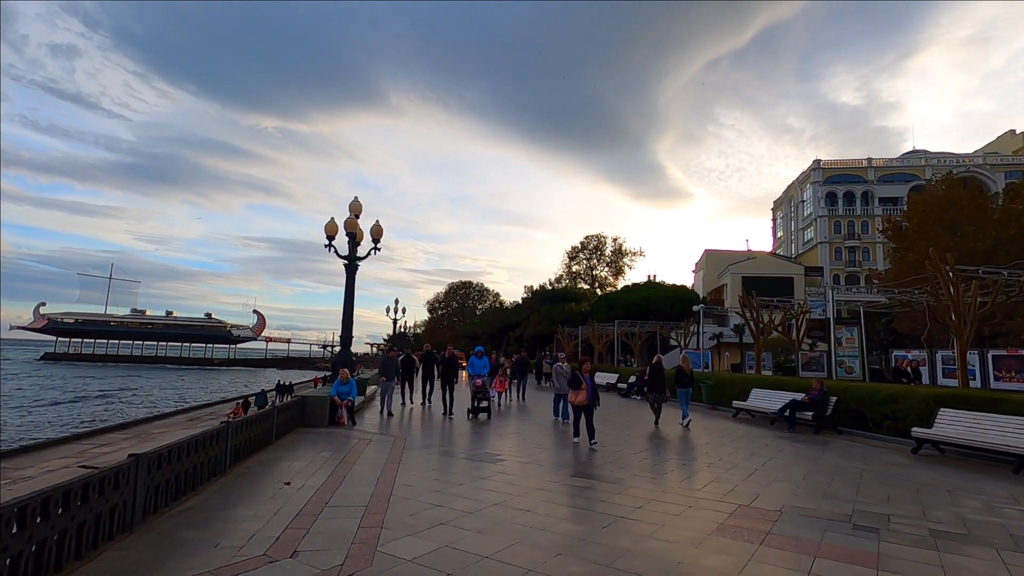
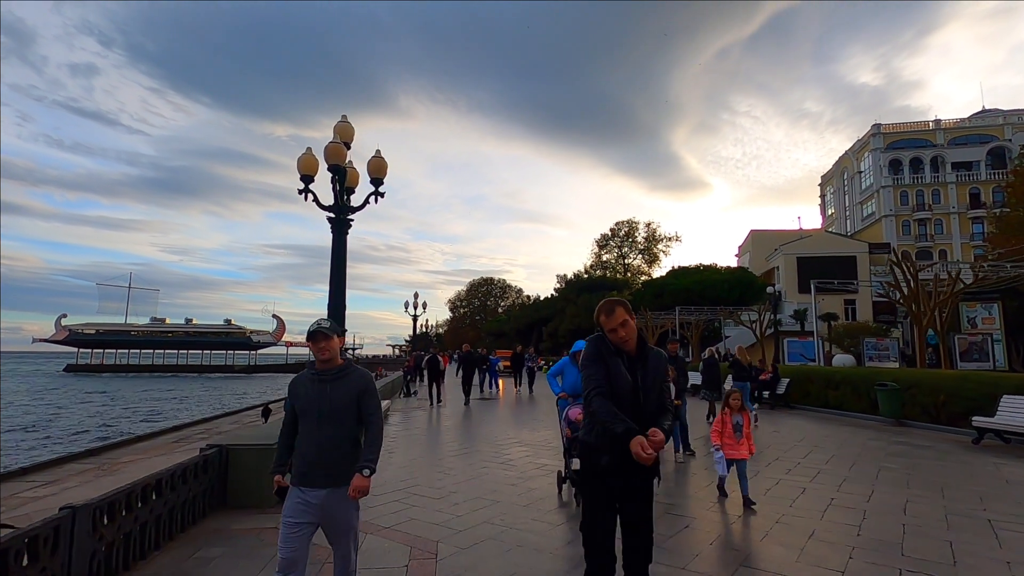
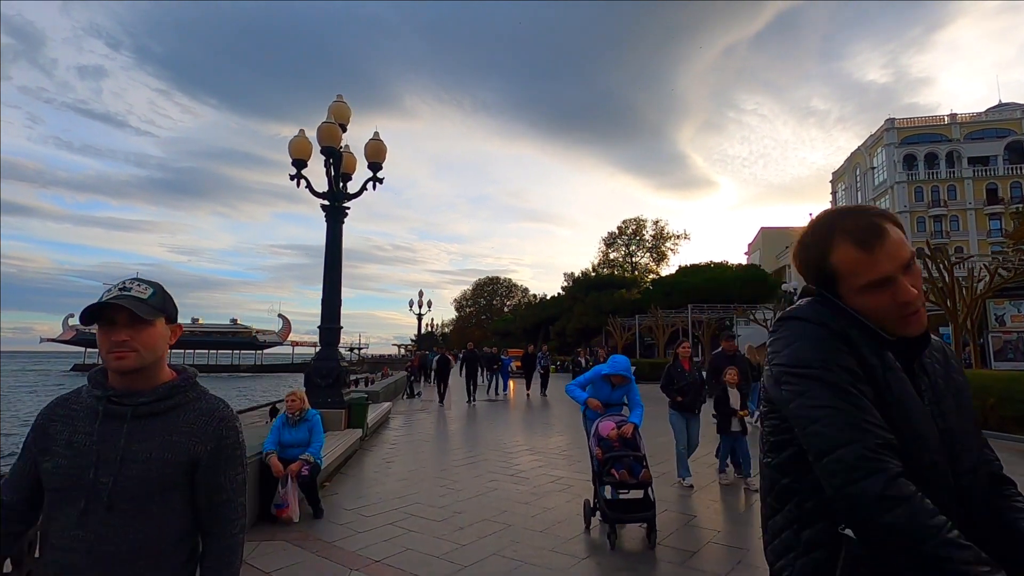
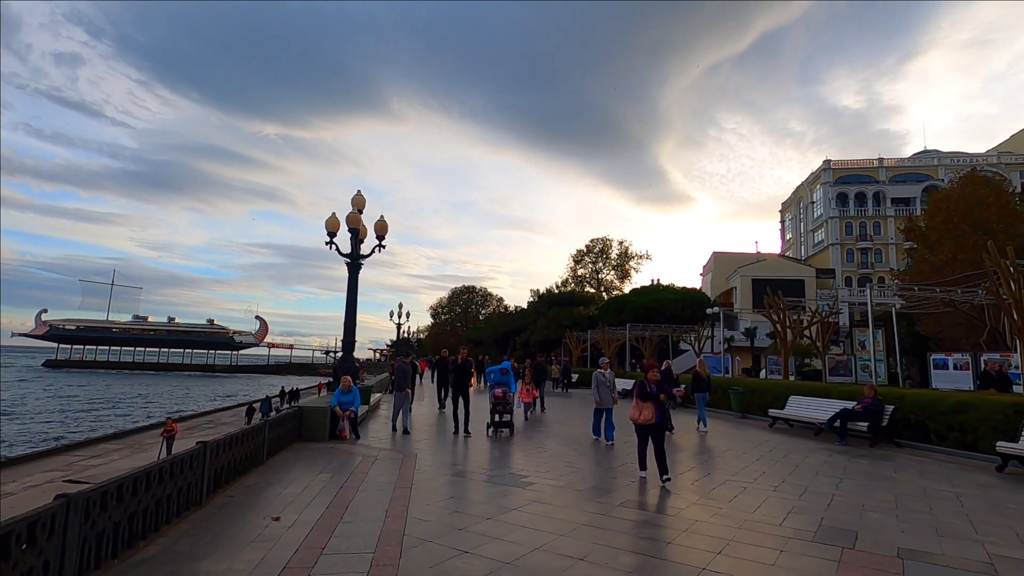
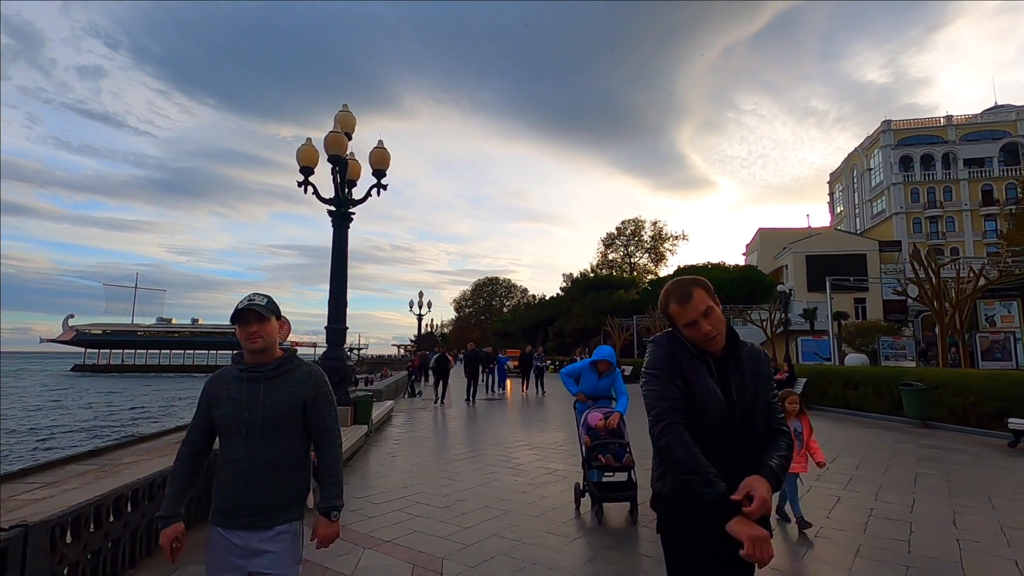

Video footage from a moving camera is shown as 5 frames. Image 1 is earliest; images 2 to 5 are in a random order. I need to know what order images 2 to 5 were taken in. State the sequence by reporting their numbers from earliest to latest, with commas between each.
4, 2, 5, 3
